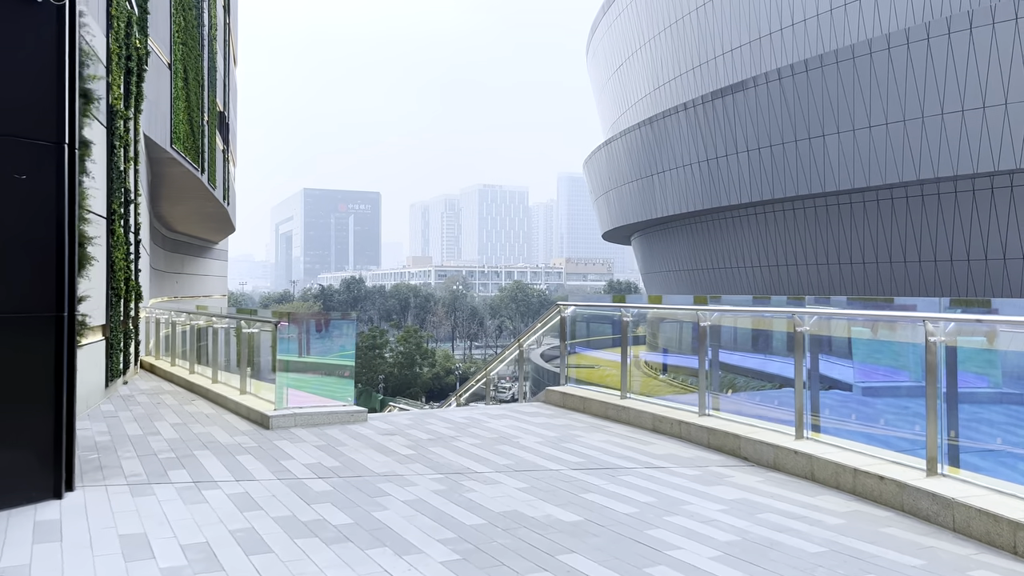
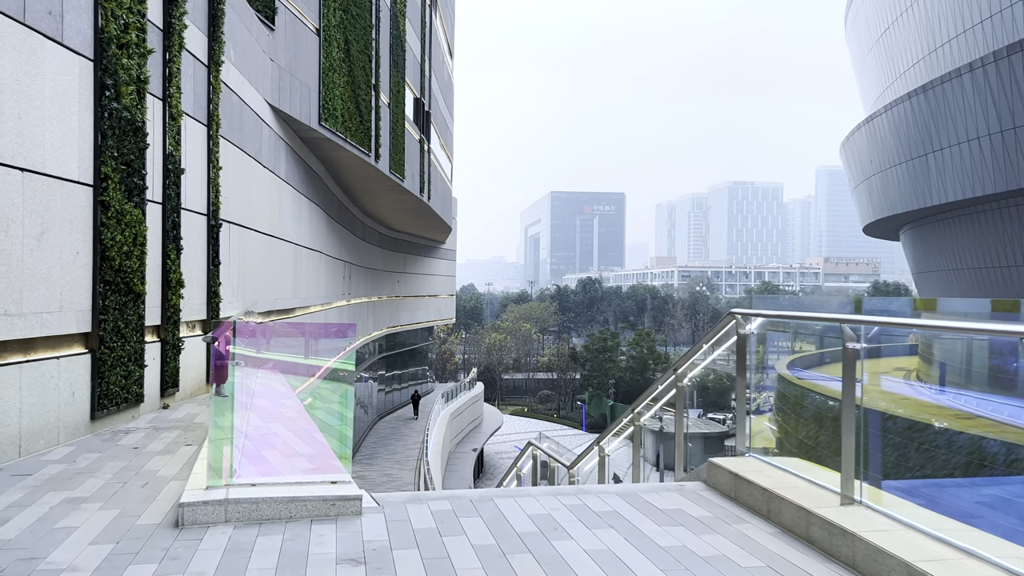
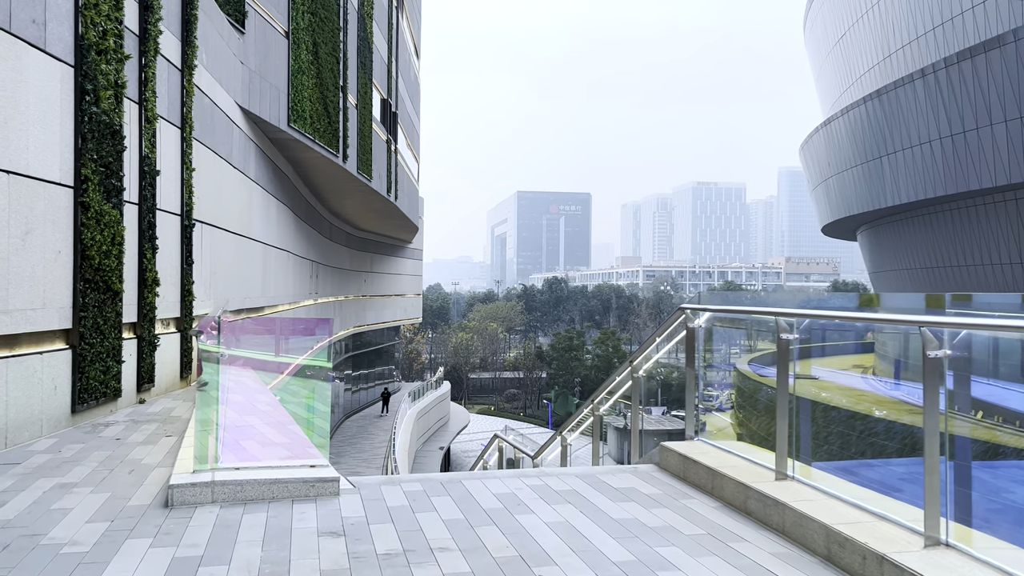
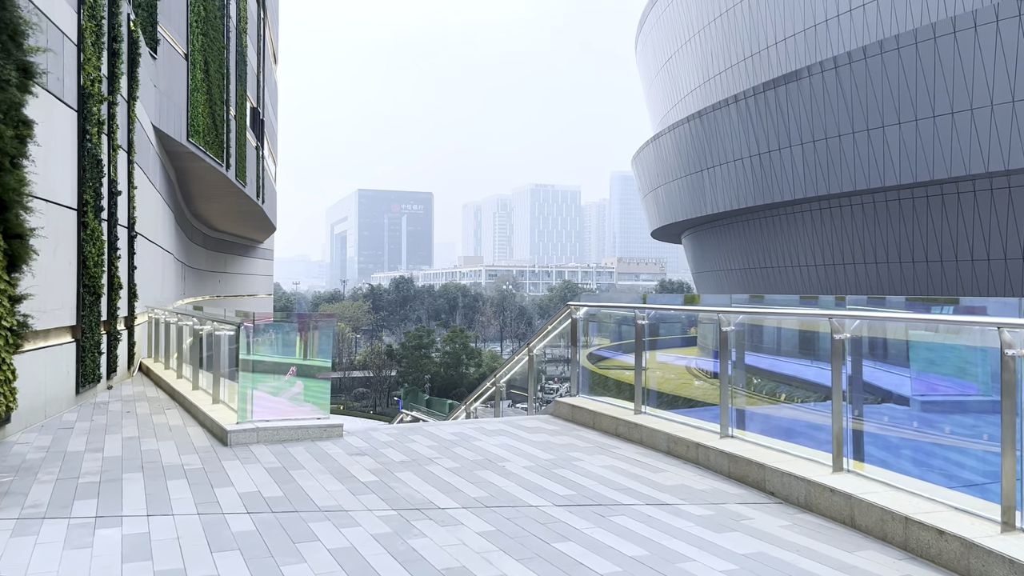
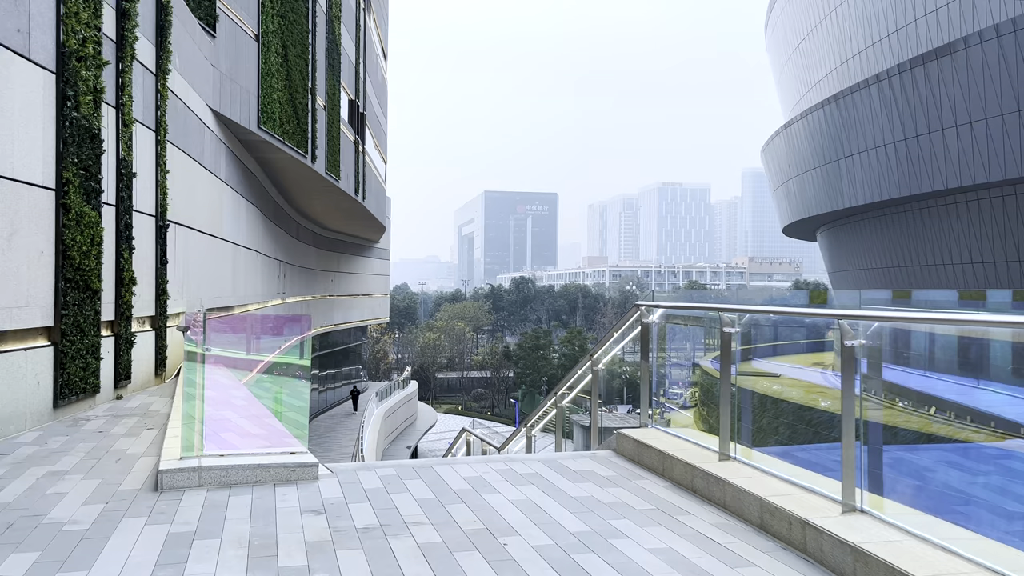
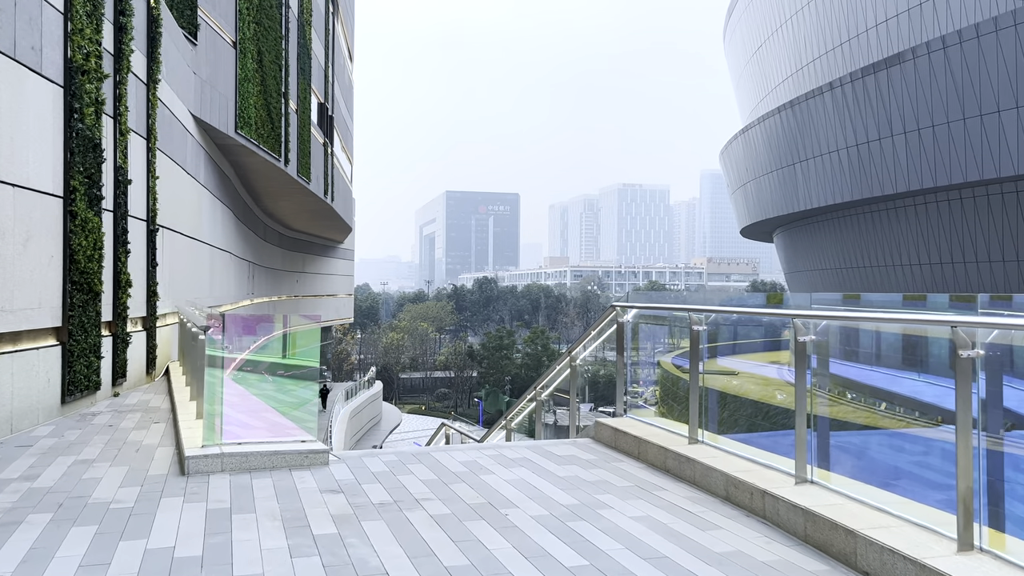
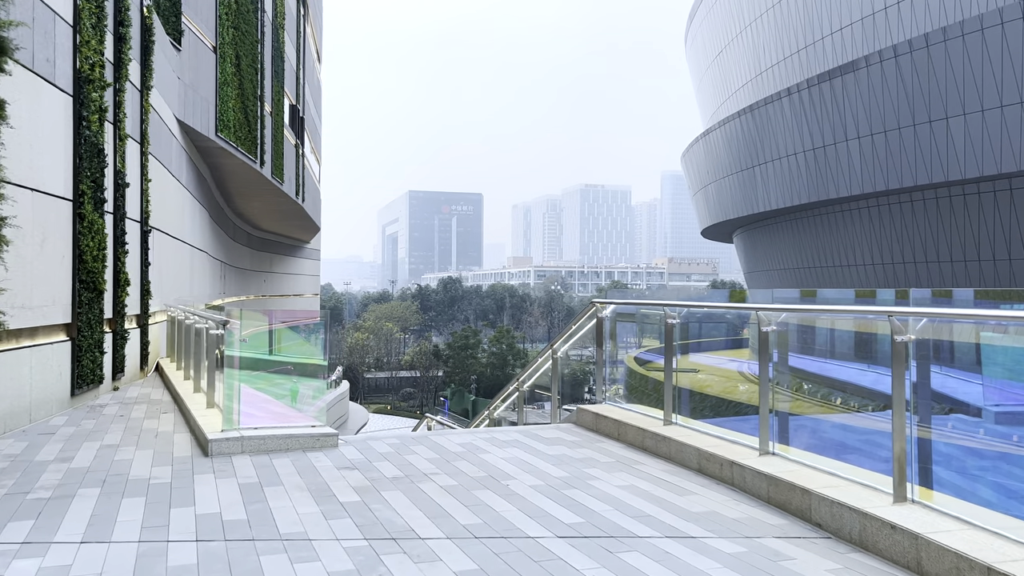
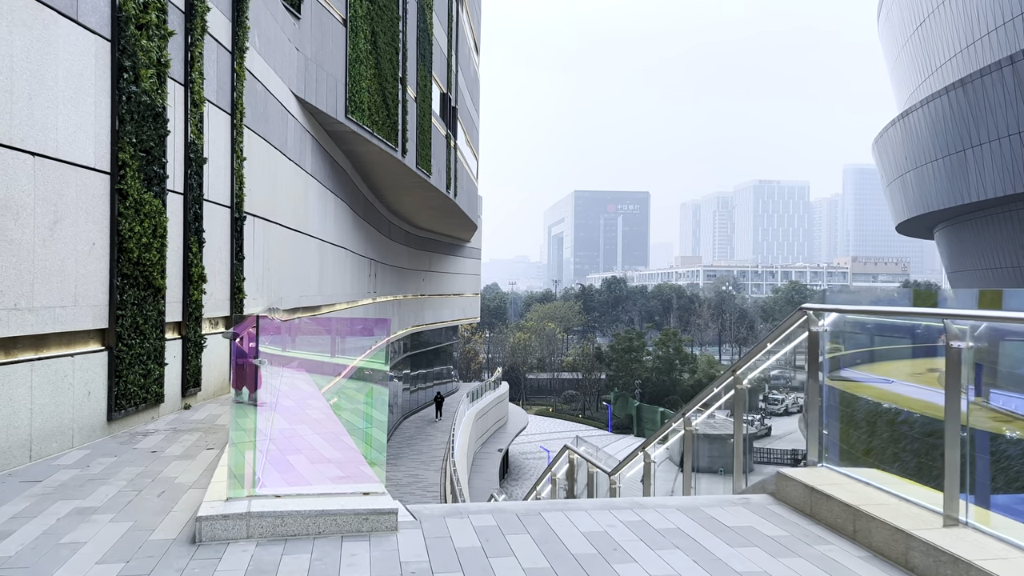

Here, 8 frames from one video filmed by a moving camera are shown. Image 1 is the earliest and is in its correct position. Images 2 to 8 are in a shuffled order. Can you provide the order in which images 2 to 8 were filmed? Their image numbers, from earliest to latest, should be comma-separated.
4, 7, 6, 5, 3, 2, 8
